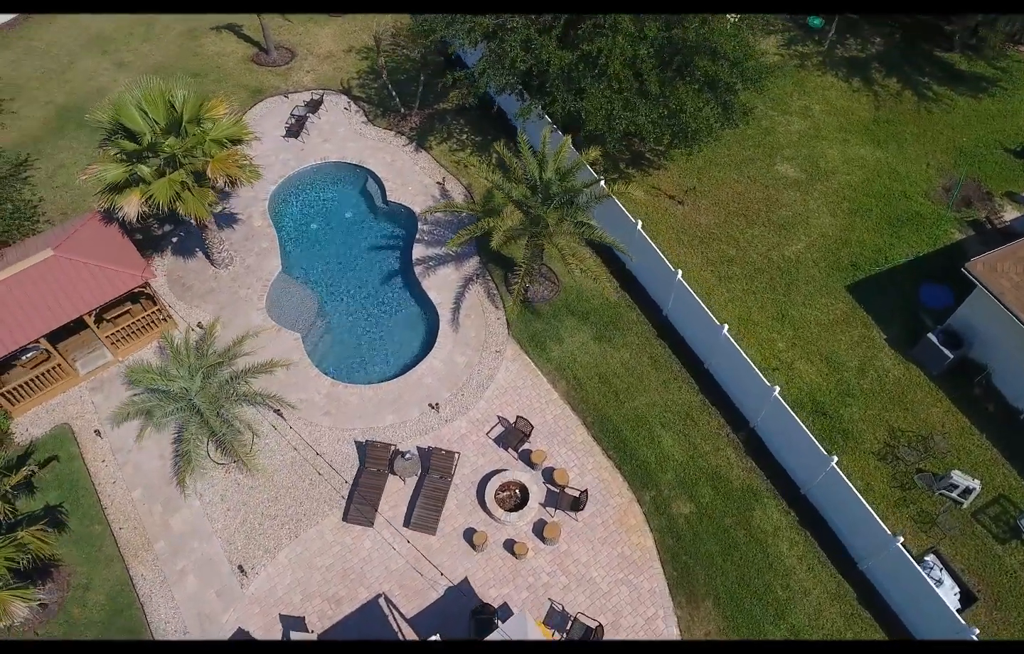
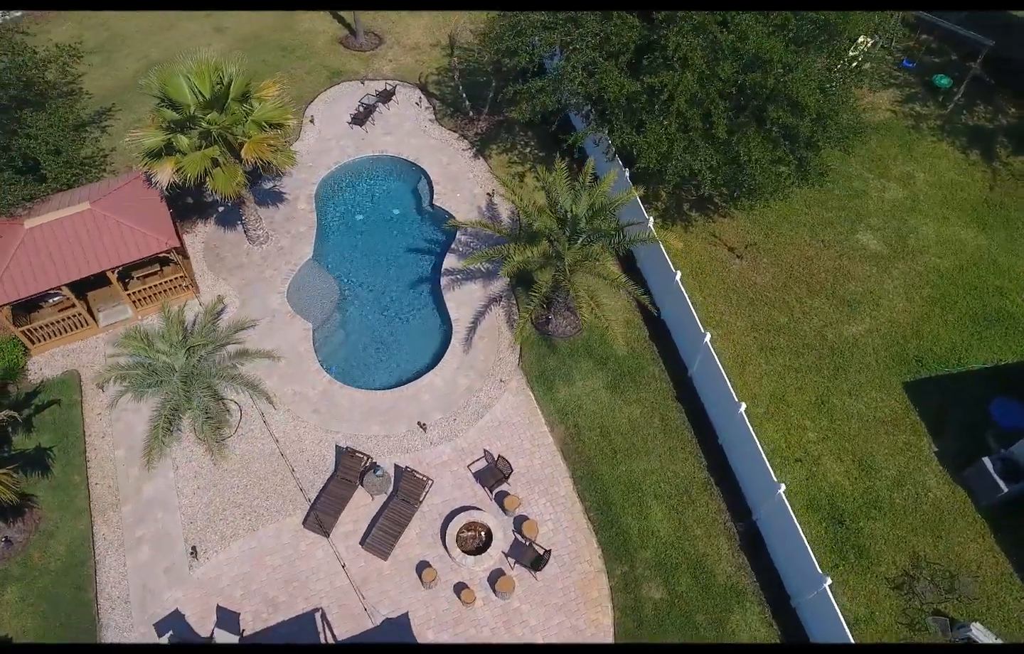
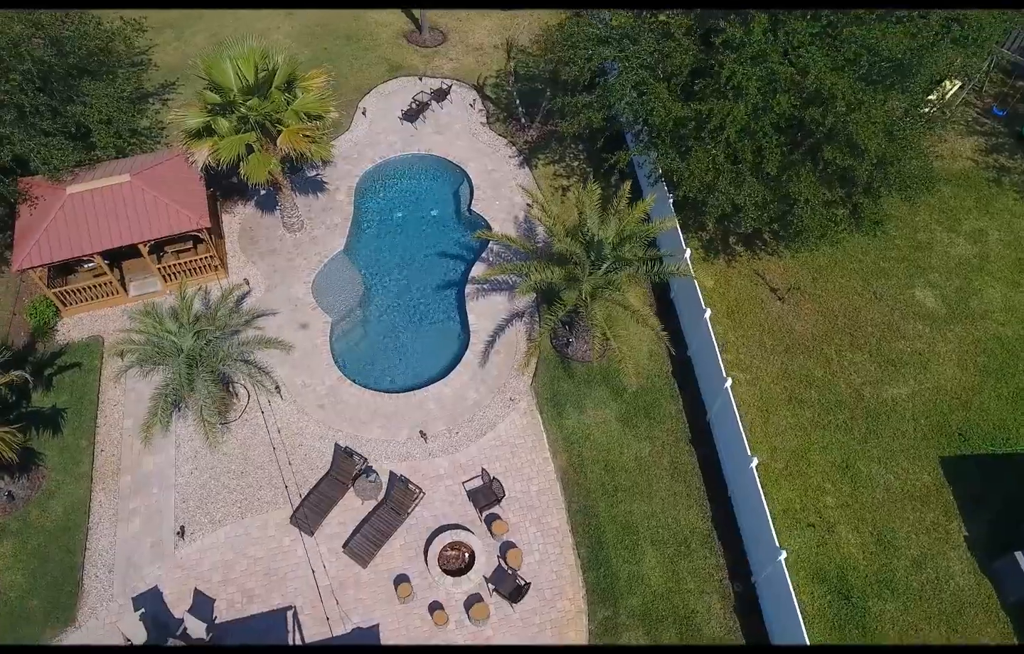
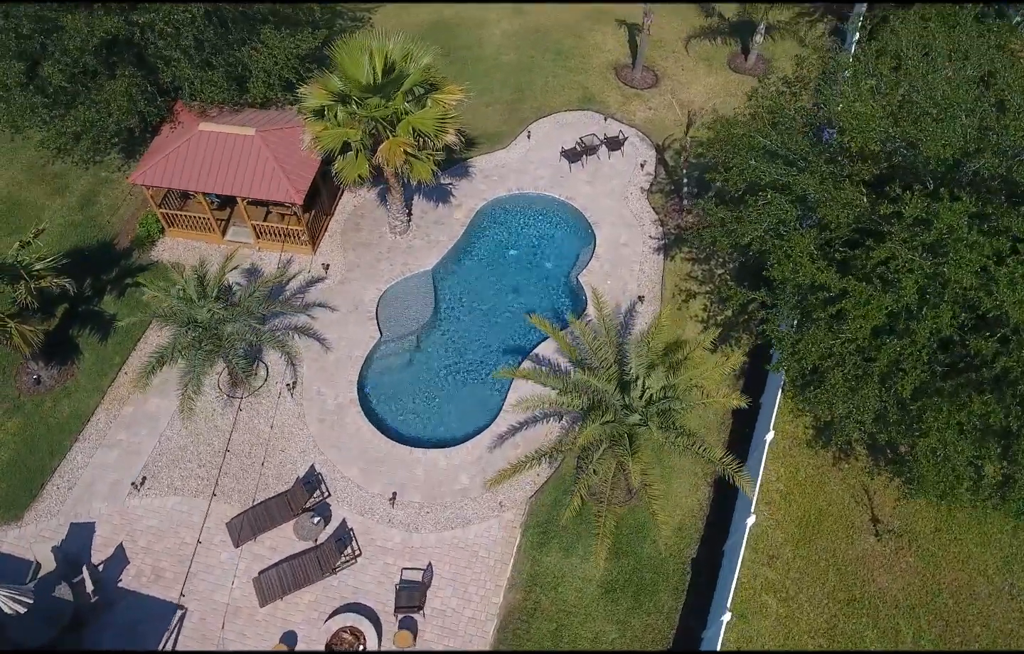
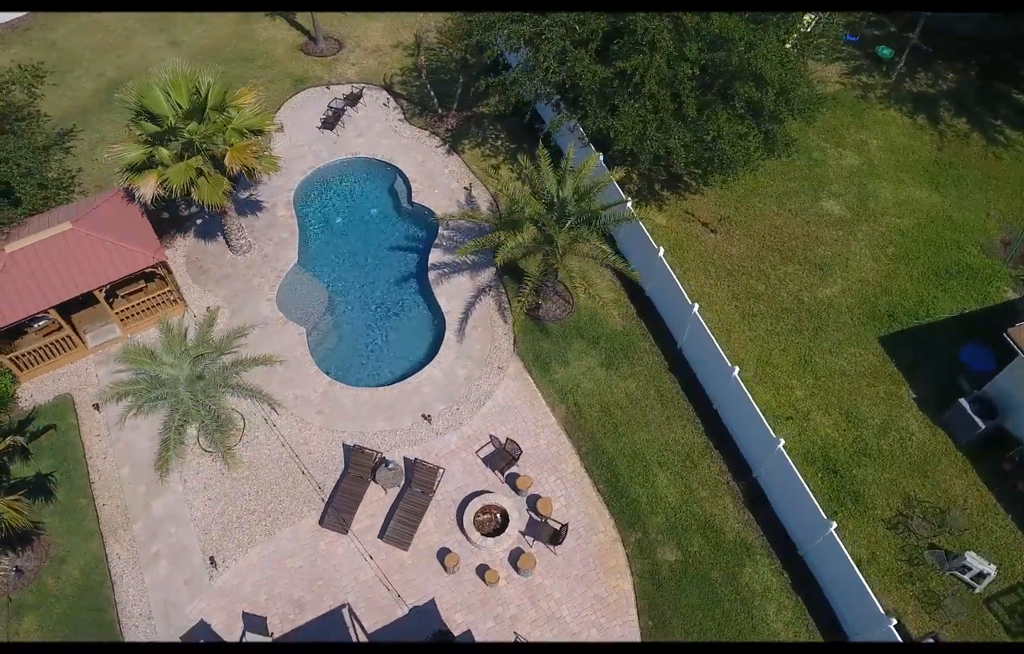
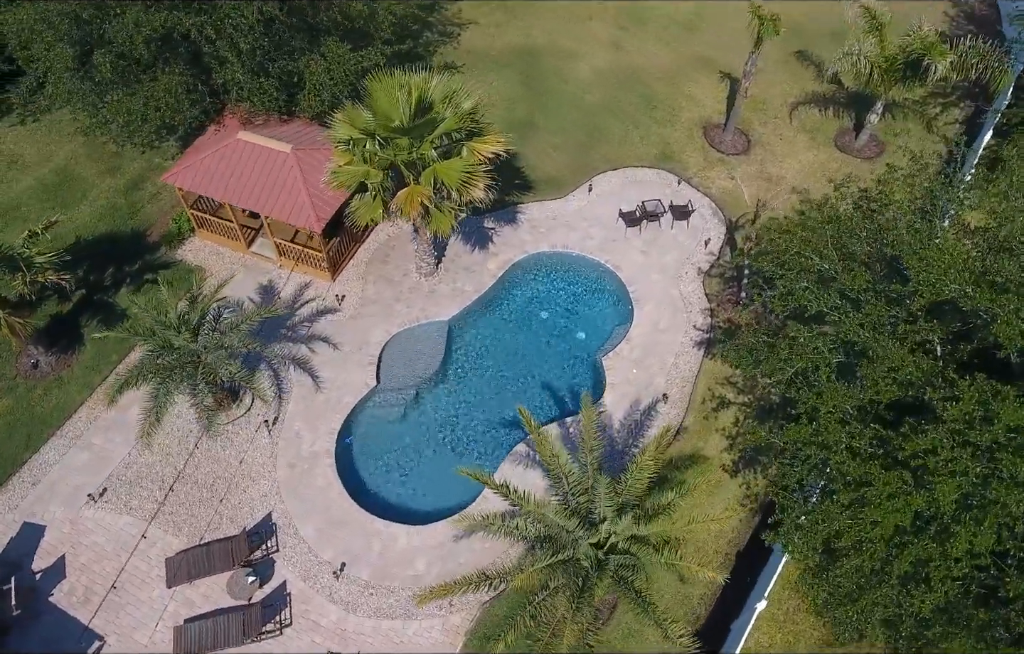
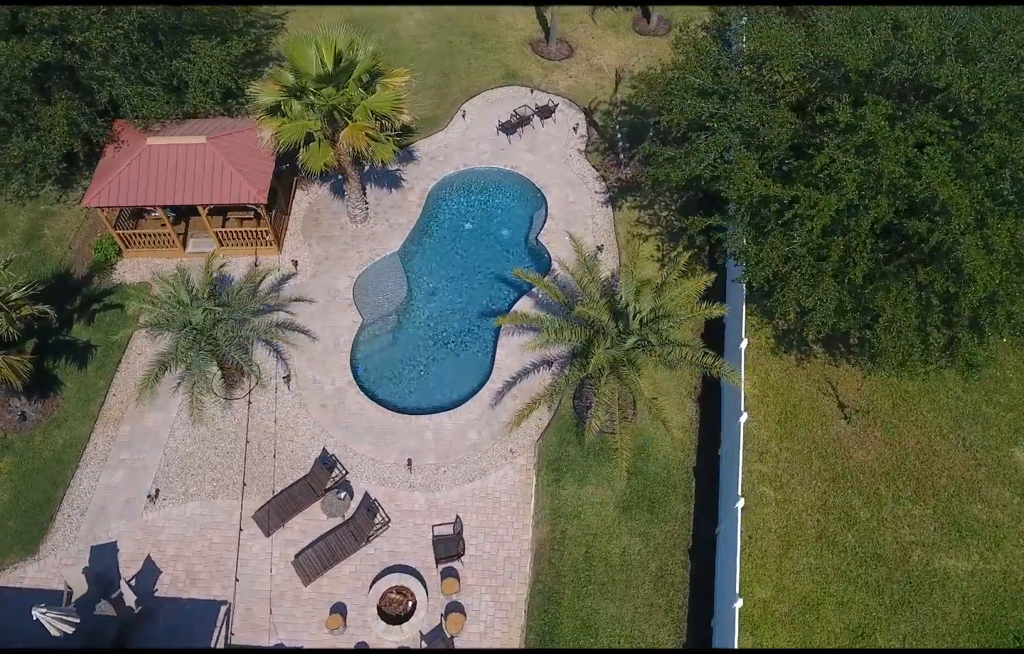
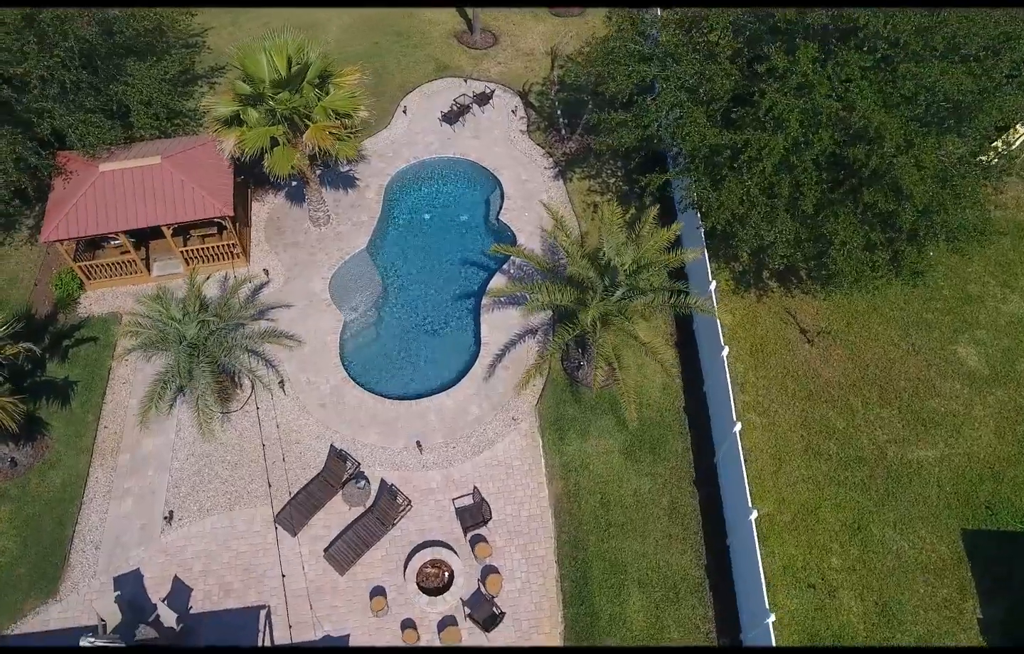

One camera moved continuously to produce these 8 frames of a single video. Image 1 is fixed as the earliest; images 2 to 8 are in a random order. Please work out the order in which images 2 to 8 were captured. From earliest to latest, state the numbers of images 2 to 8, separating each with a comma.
5, 2, 3, 8, 7, 4, 6
